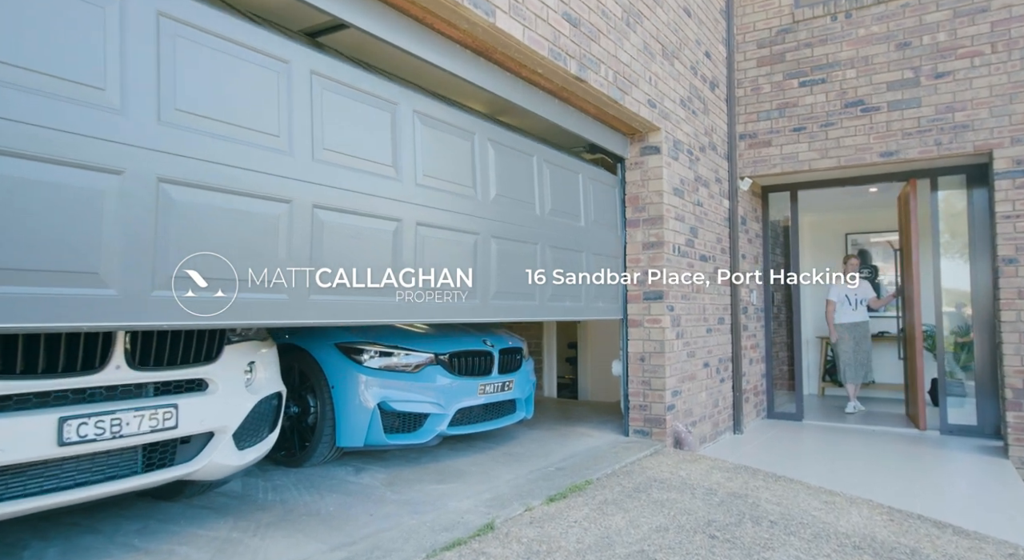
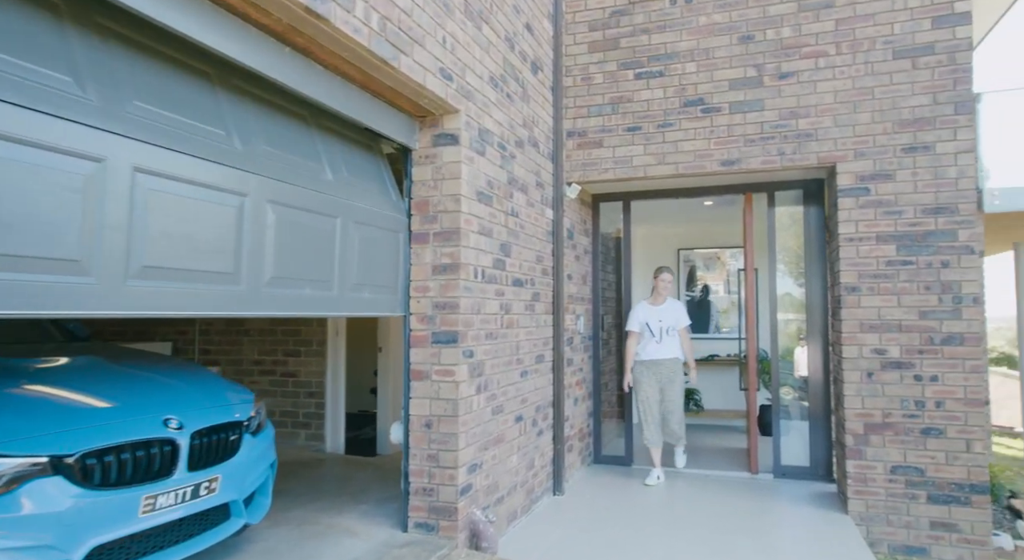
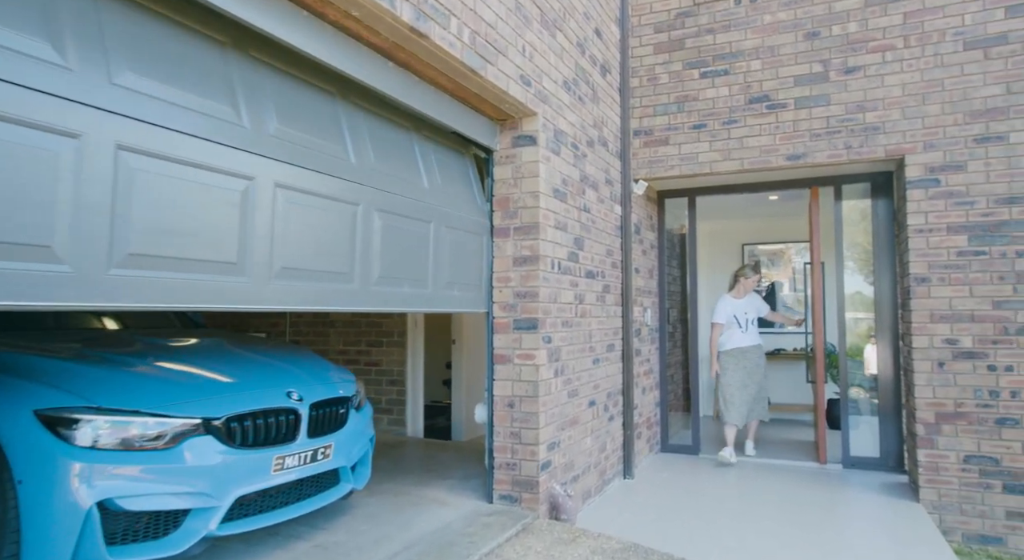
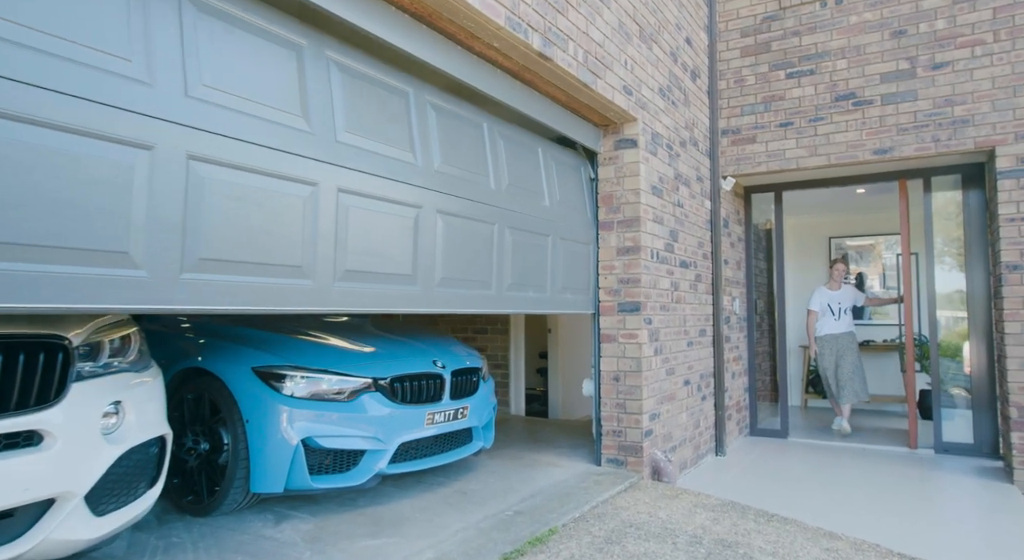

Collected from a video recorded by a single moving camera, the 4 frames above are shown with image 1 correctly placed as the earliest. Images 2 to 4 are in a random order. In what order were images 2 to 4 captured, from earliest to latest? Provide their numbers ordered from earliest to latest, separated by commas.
4, 3, 2
